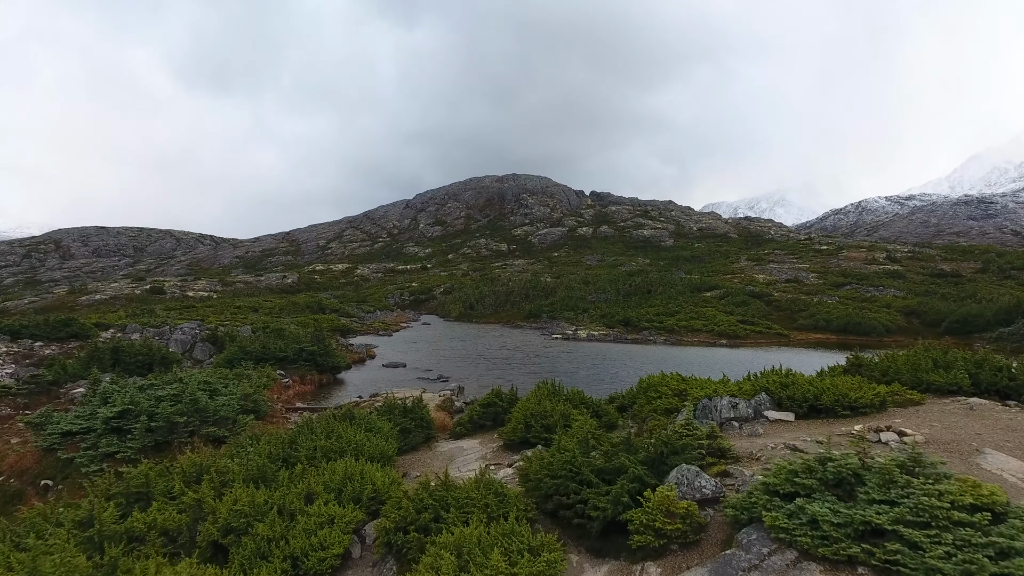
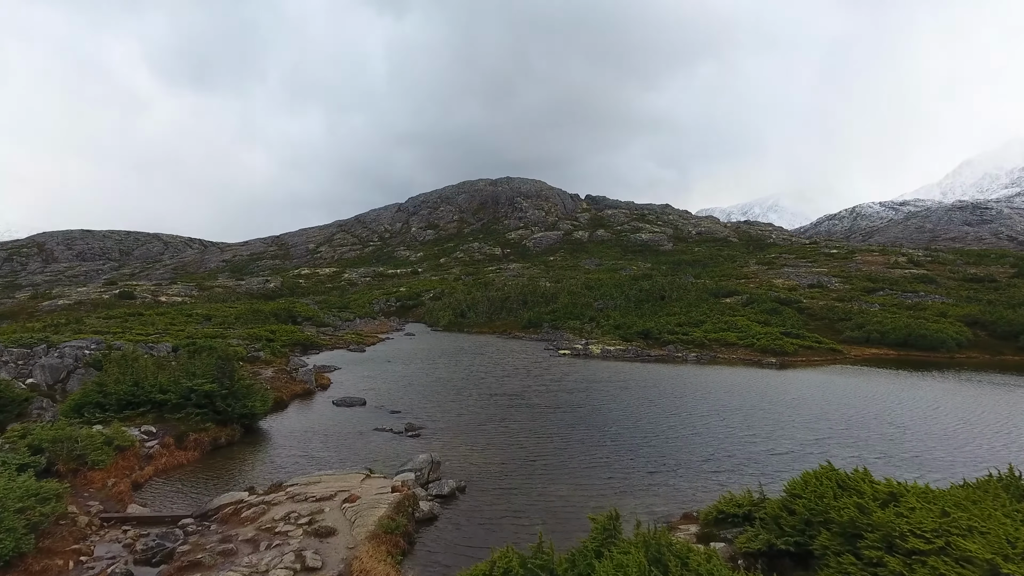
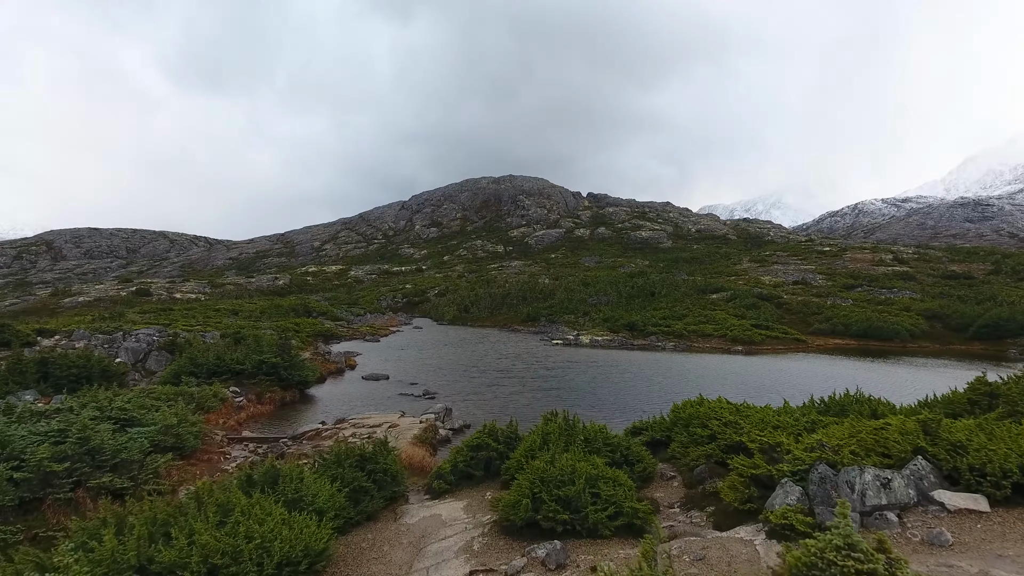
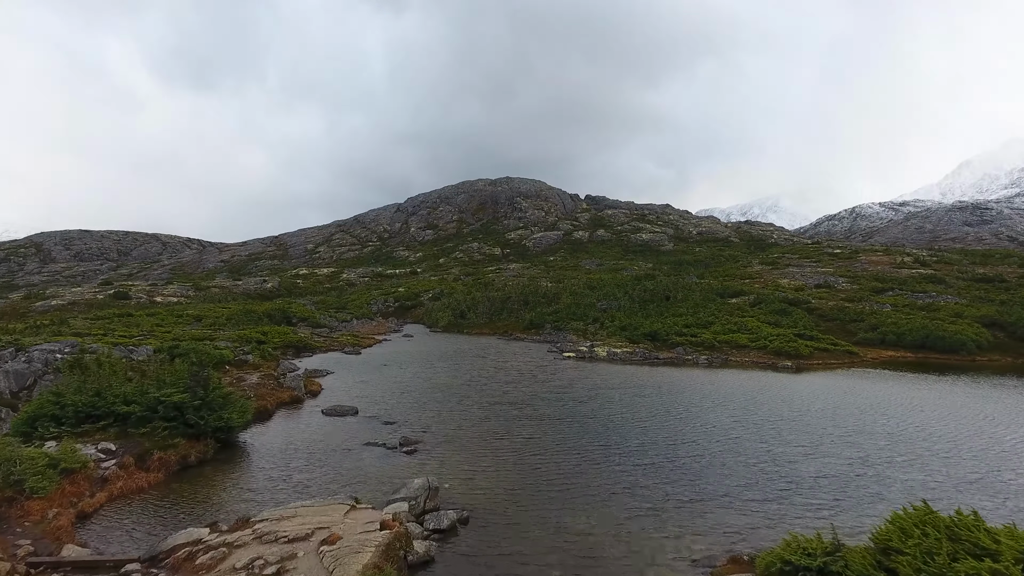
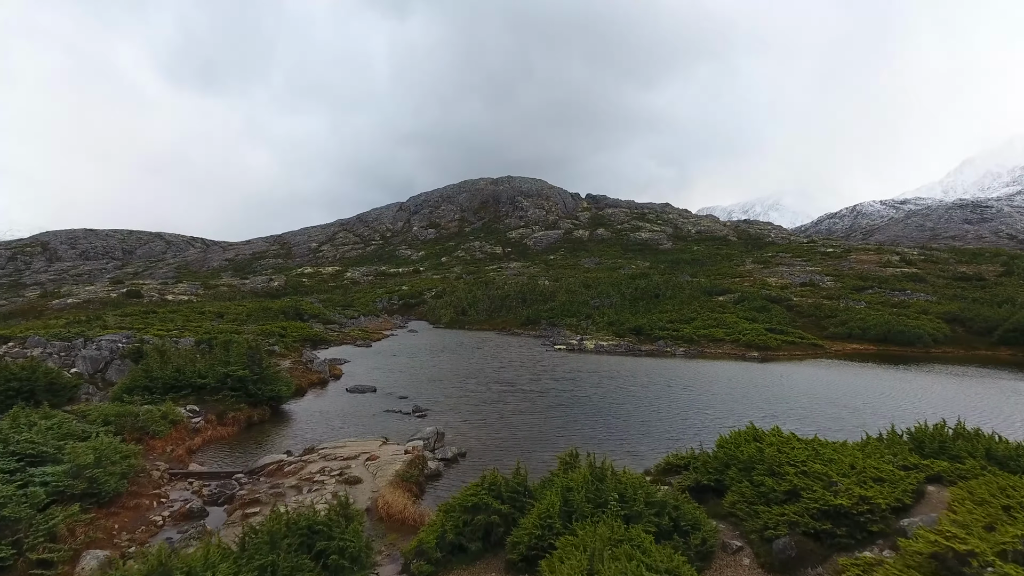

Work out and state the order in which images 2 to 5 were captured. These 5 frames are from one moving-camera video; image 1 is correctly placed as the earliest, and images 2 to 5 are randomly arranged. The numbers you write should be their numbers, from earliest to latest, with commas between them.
3, 5, 2, 4
